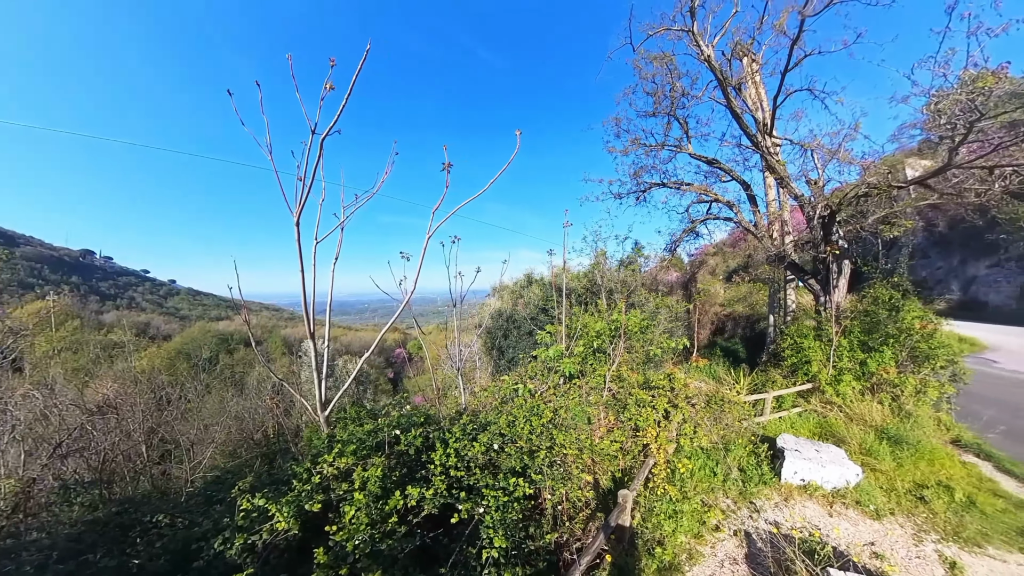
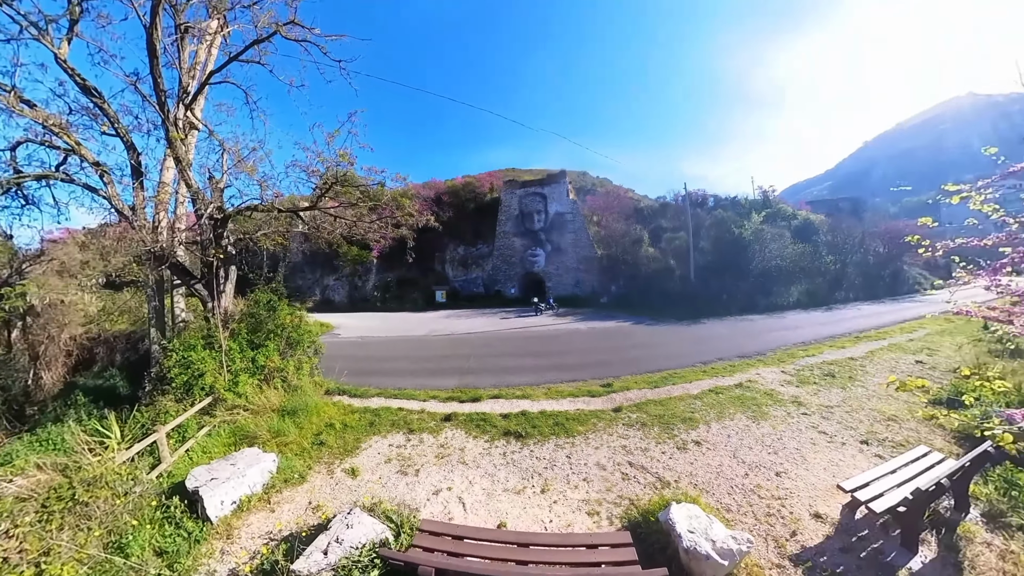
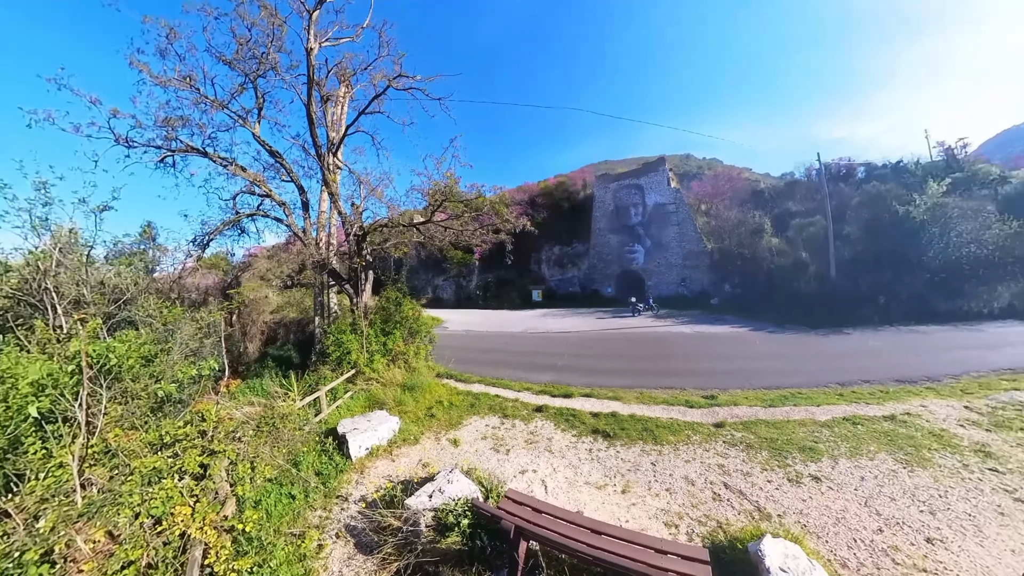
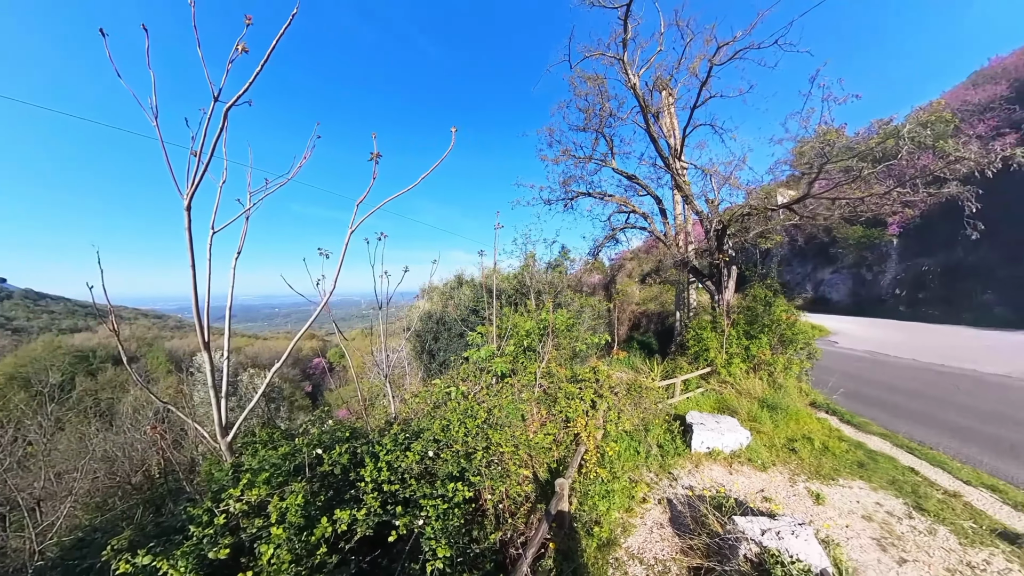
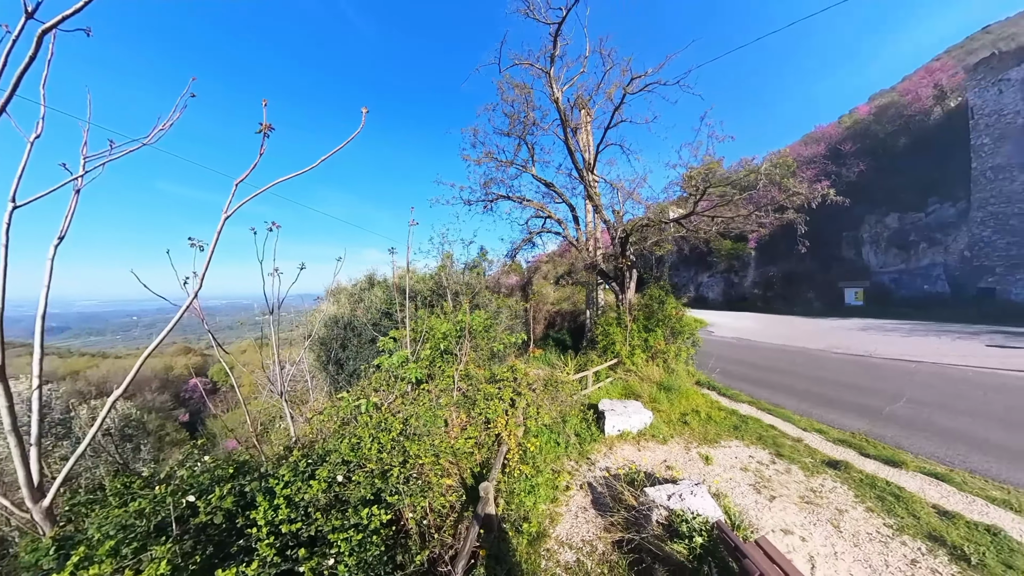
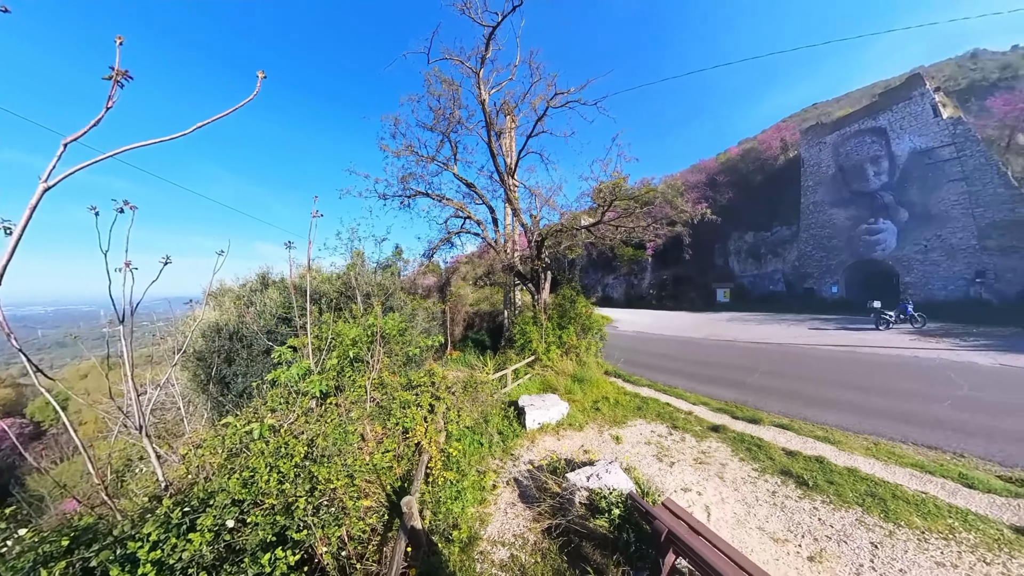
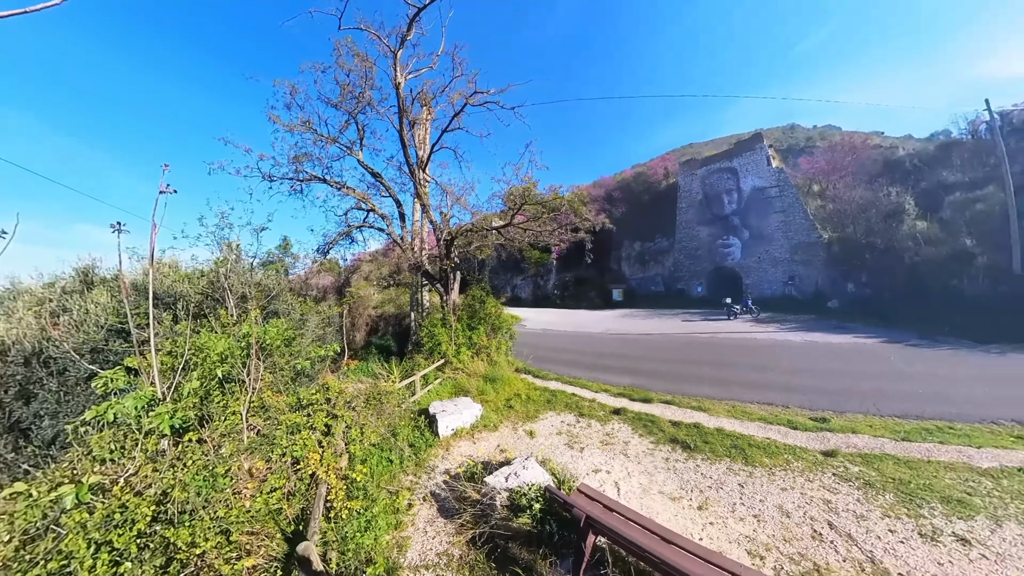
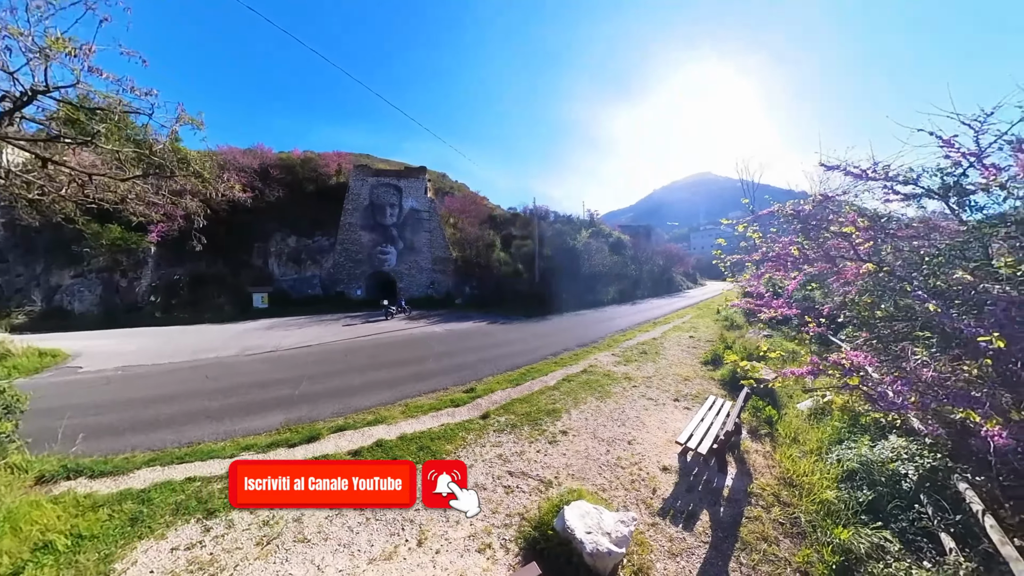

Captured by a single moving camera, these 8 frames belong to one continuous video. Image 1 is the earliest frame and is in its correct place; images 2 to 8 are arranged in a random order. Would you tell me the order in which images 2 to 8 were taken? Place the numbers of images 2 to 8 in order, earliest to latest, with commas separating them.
4, 5, 6, 7, 3, 2, 8
